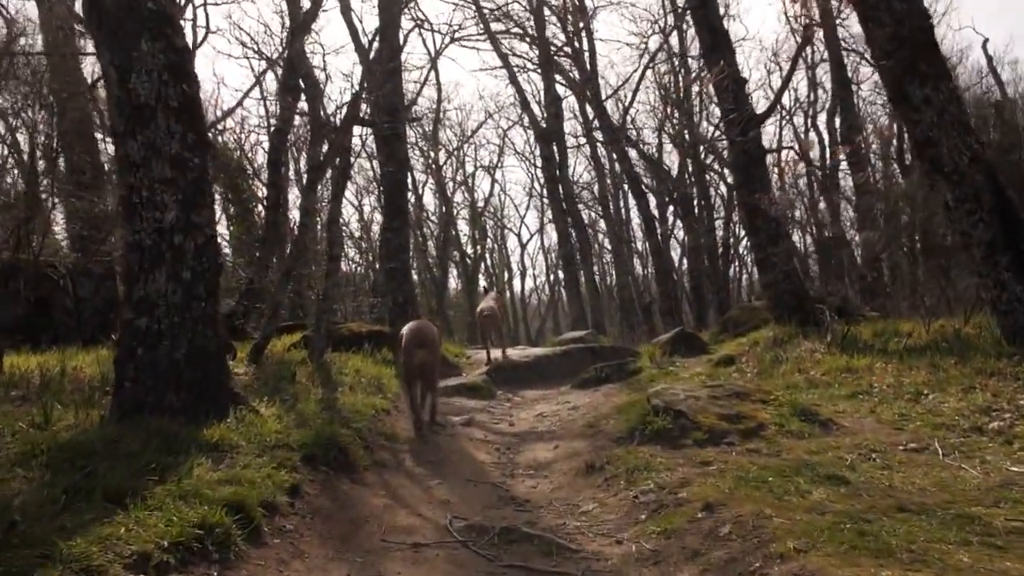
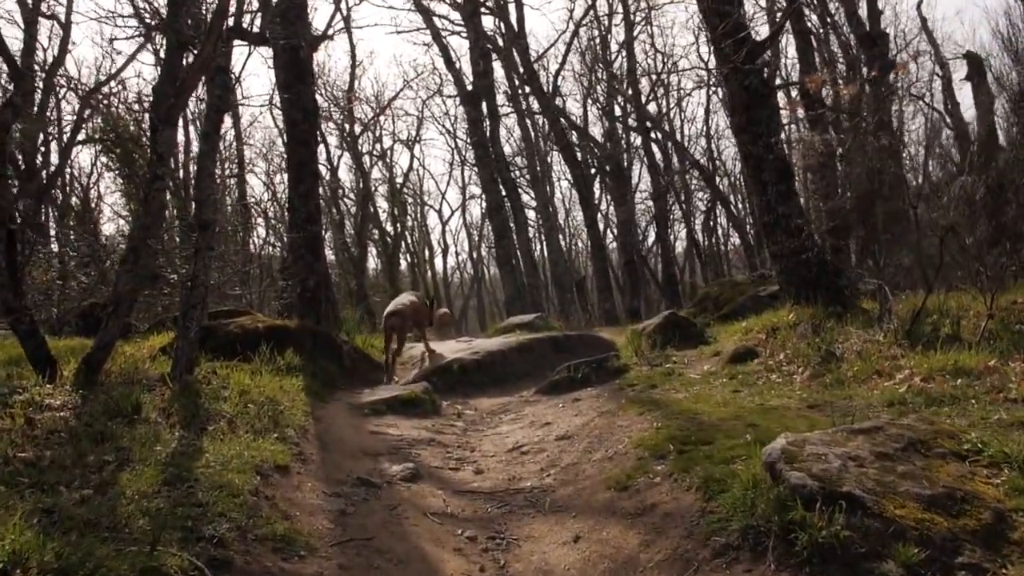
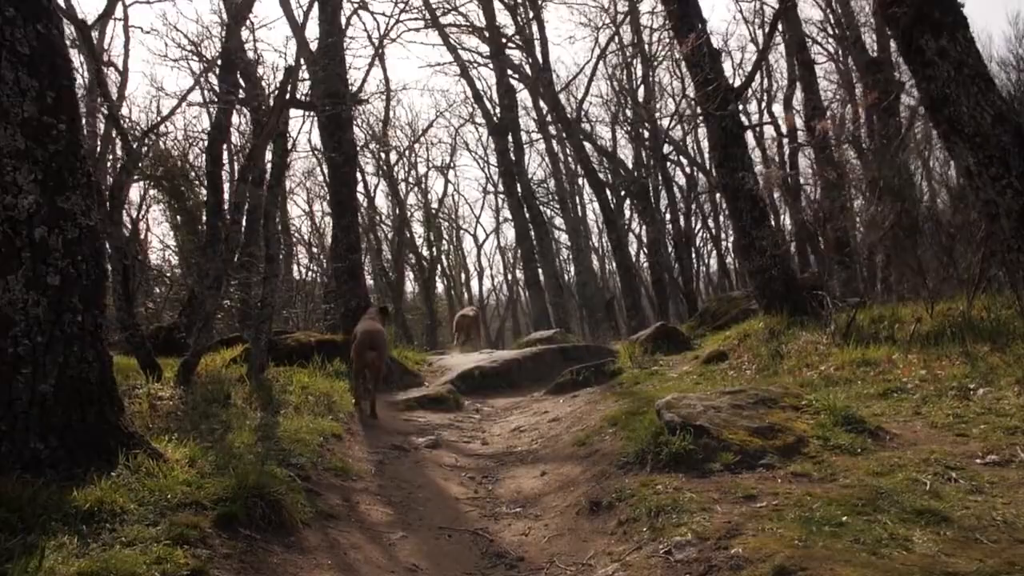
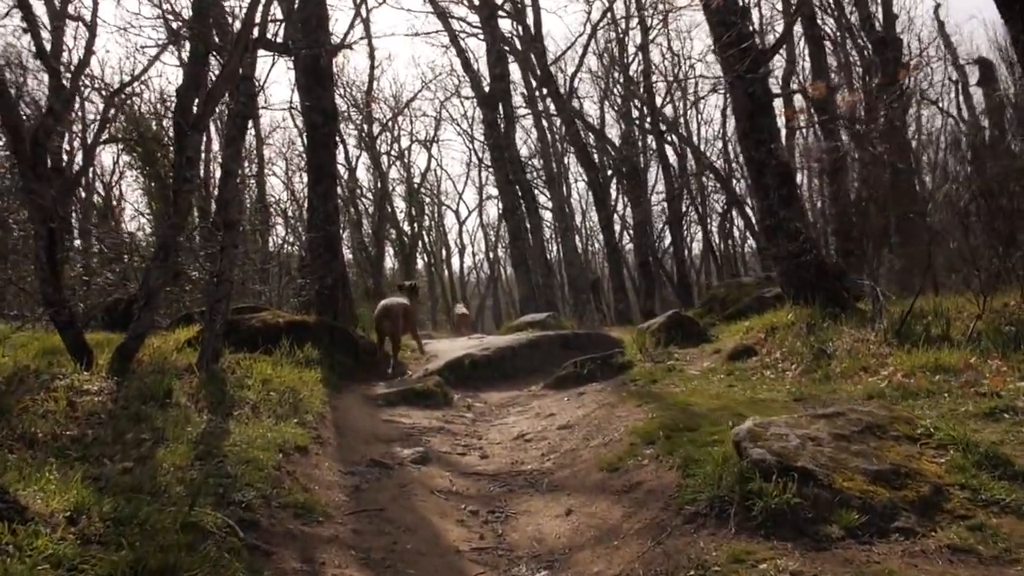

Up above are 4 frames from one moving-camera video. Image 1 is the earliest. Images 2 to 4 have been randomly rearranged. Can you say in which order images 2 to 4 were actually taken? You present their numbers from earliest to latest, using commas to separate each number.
3, 4, 2
